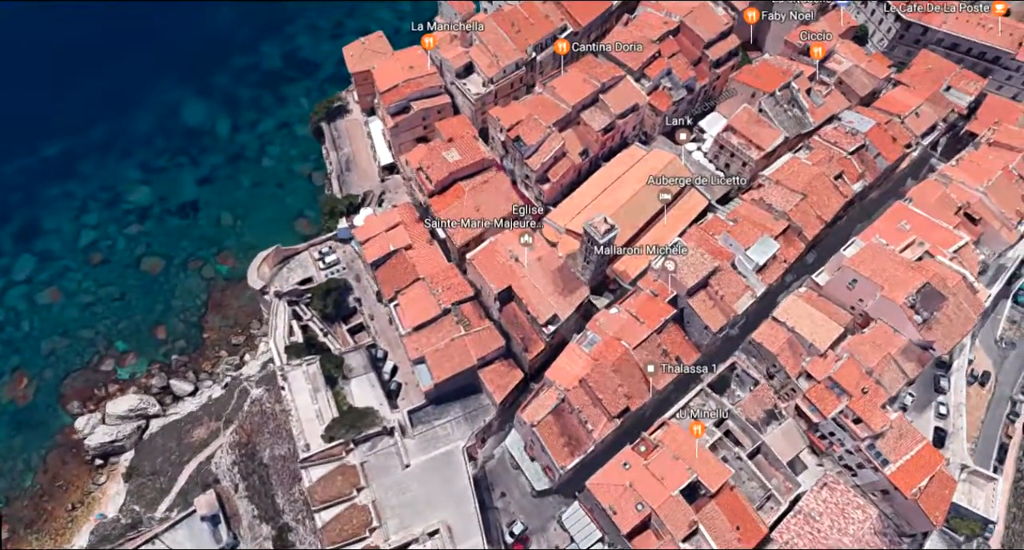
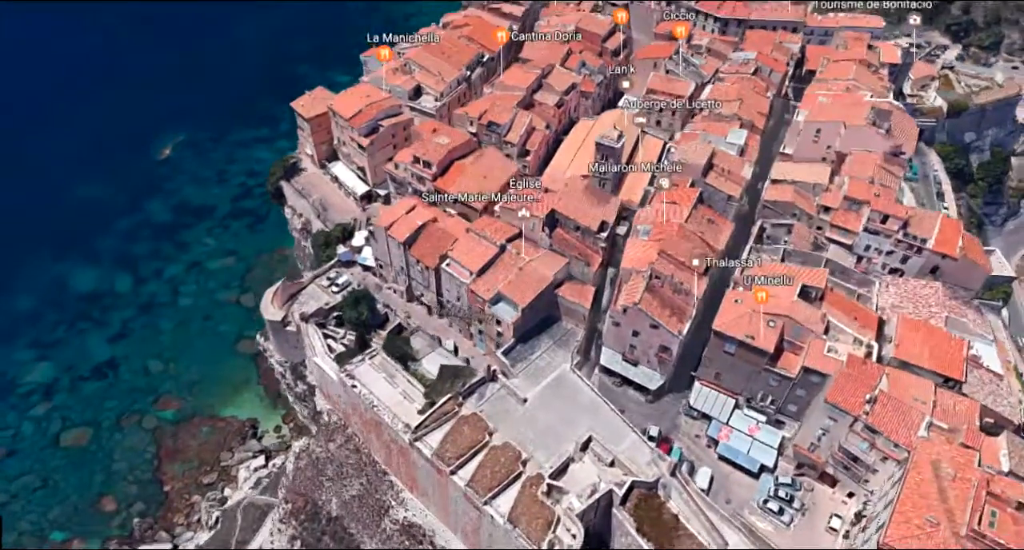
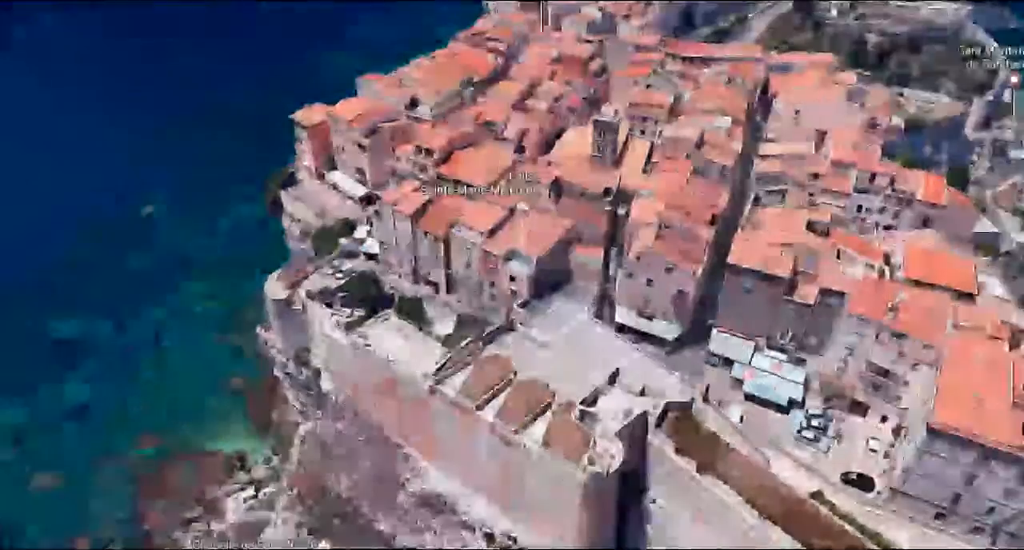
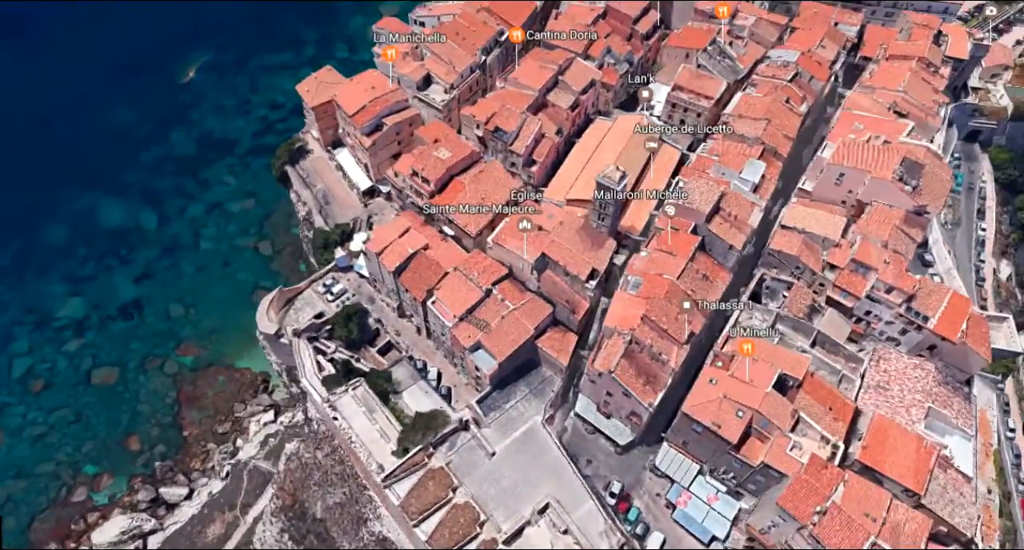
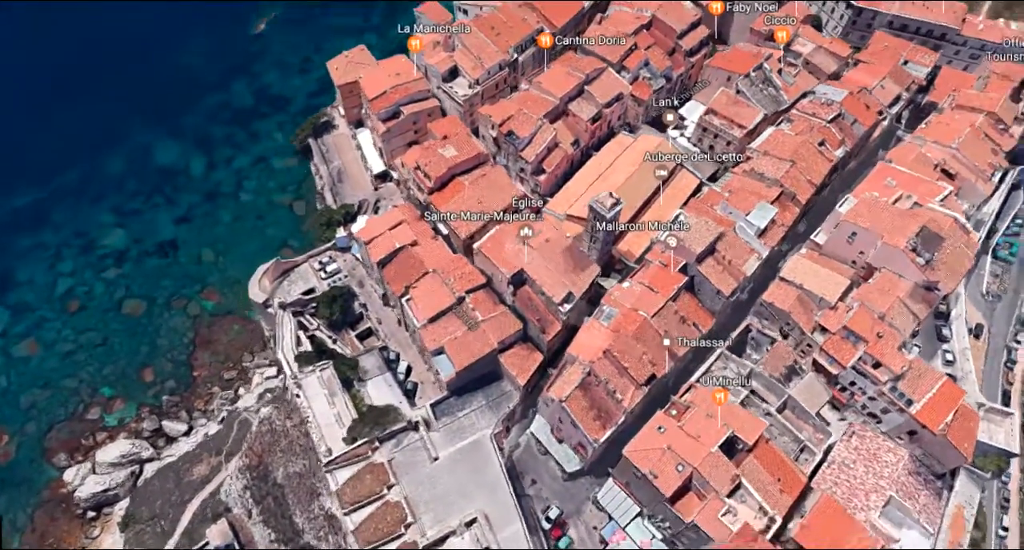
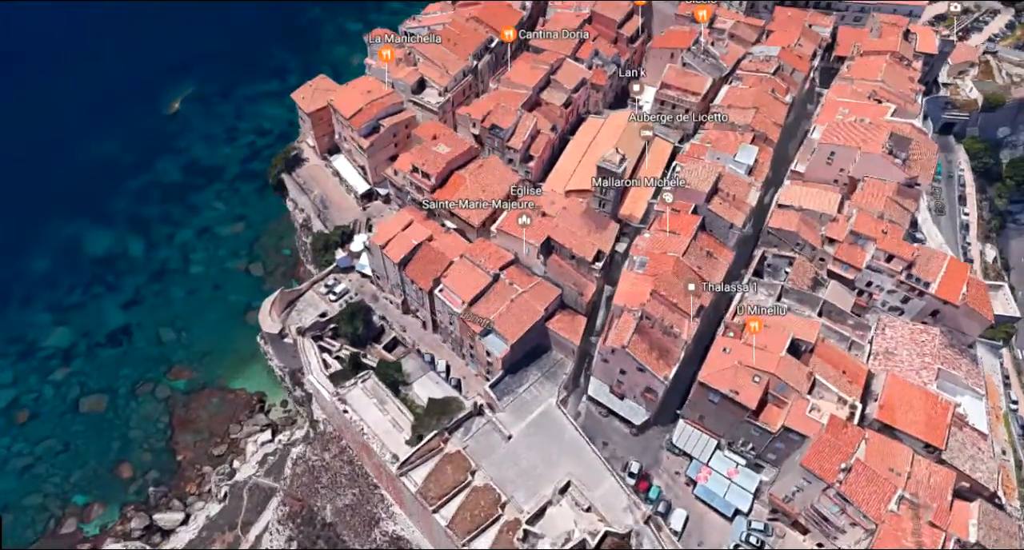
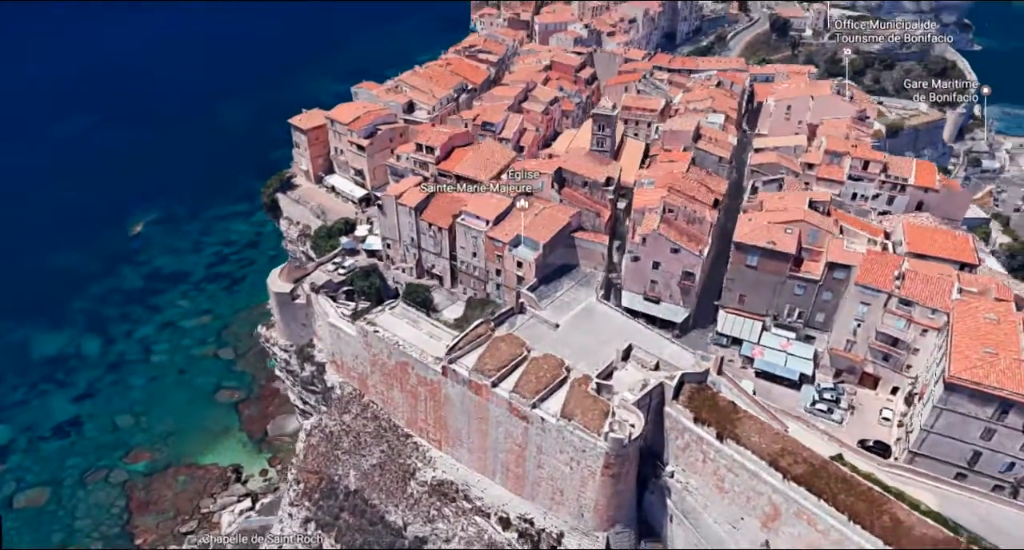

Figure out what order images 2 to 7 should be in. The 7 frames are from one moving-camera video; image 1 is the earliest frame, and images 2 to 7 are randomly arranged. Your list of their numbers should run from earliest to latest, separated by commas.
5, 4, 6, 2, 3, 7
